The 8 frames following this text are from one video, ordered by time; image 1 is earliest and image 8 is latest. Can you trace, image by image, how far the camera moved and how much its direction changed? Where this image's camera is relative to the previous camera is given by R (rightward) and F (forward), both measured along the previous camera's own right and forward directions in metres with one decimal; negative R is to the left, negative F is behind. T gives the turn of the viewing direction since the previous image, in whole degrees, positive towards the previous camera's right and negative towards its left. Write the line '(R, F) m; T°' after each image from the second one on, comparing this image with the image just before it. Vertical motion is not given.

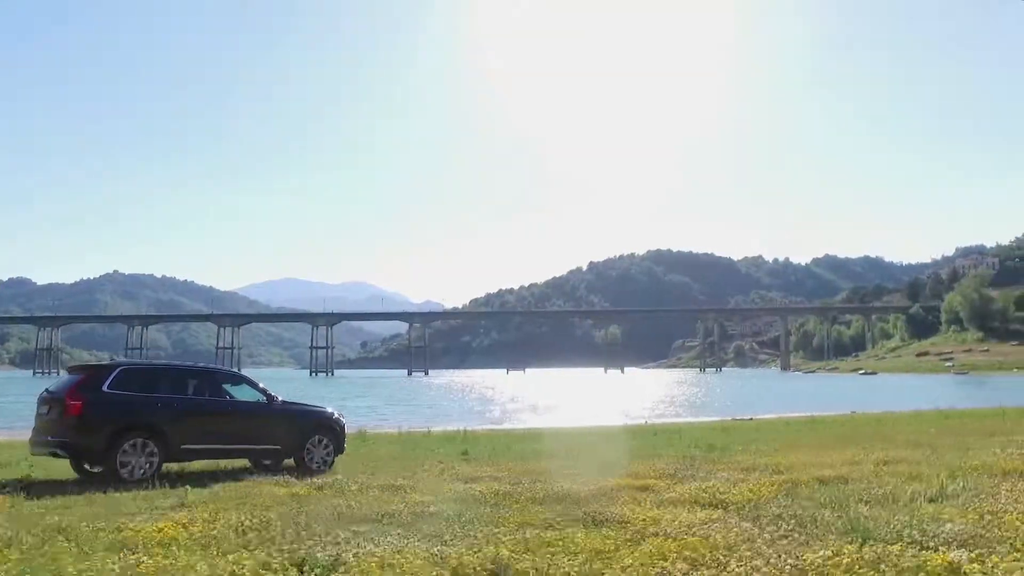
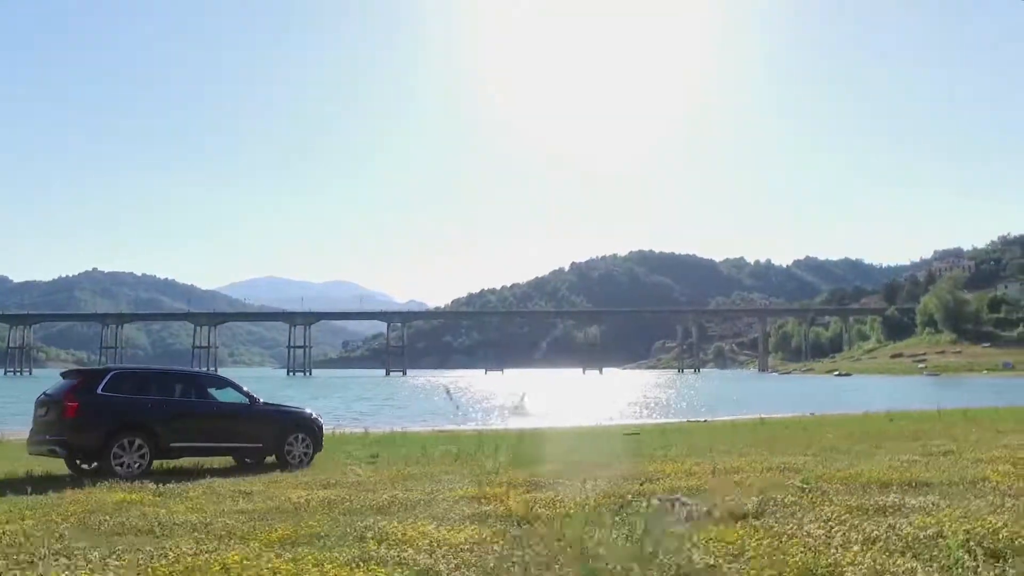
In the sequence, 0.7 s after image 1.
(+0.3, -0.9) m; +1°
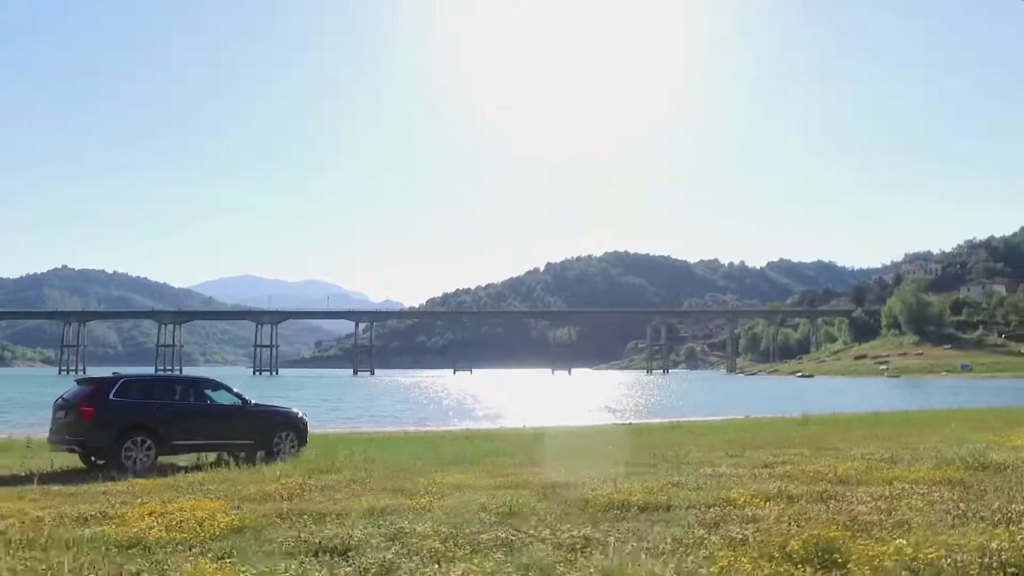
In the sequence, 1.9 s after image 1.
(+0.3, -2.1) m; +2°
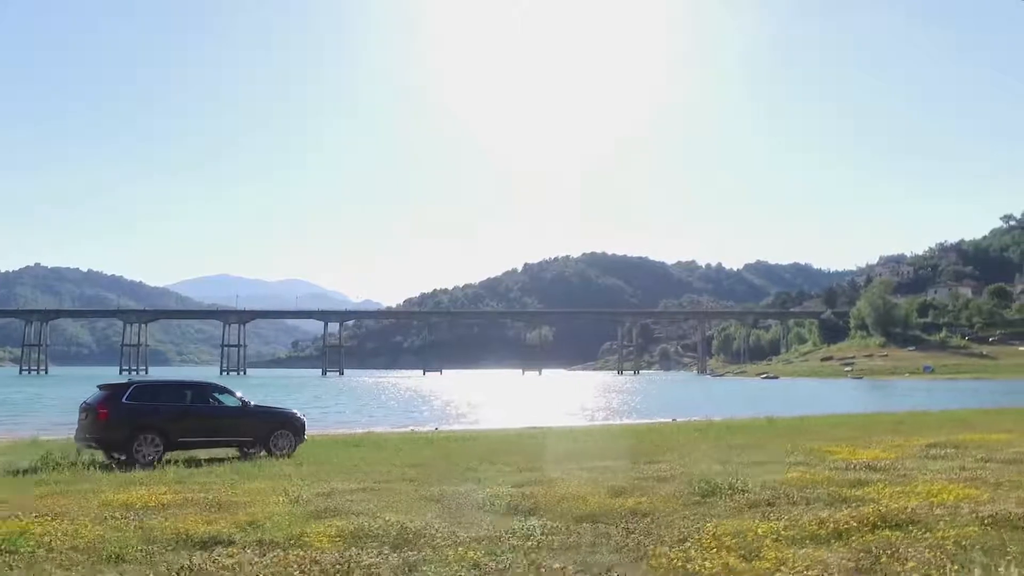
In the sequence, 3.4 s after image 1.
(+0.4, -2.7) m; +1°
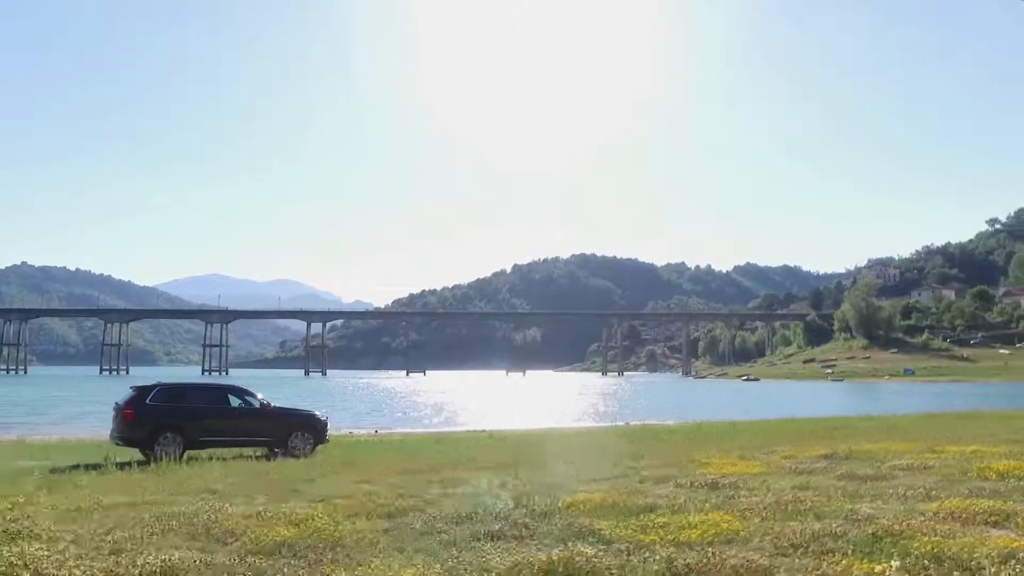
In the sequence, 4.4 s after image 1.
(+0.3, -2.2) m; +1°
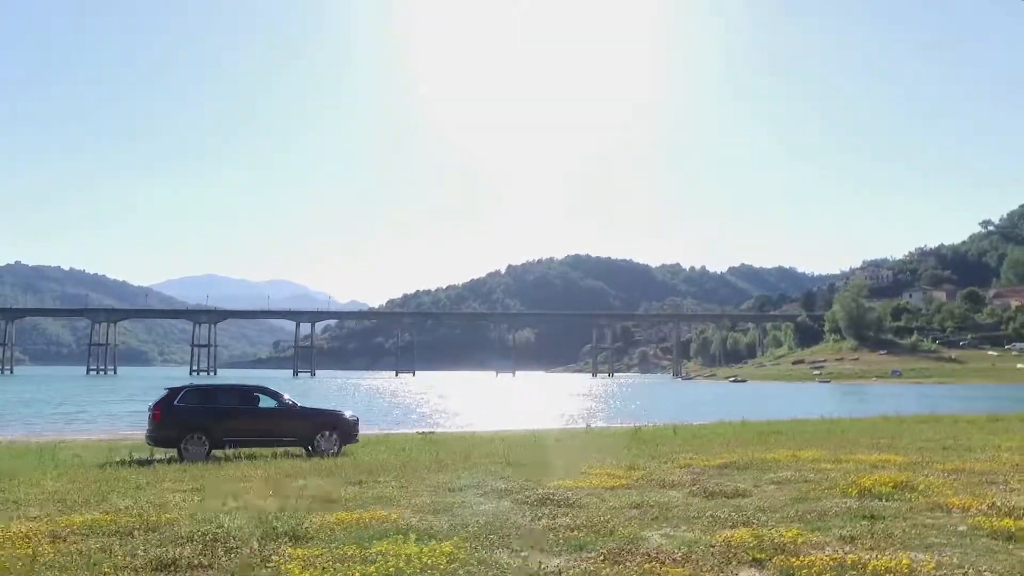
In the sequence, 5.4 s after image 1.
(+0.5, -1.2) m; 0°
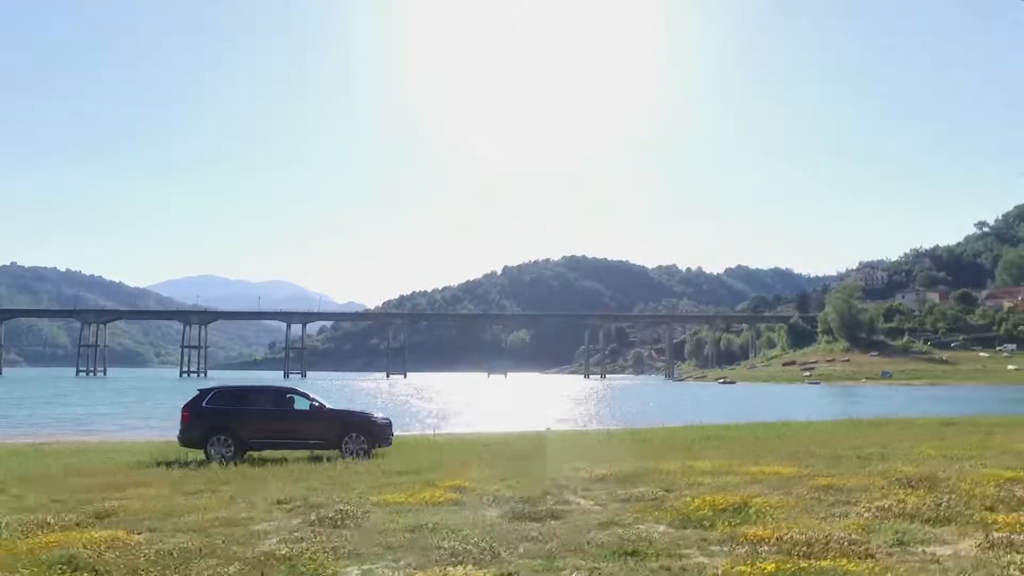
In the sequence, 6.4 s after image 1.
(+0.6, -1.0) m; 0°
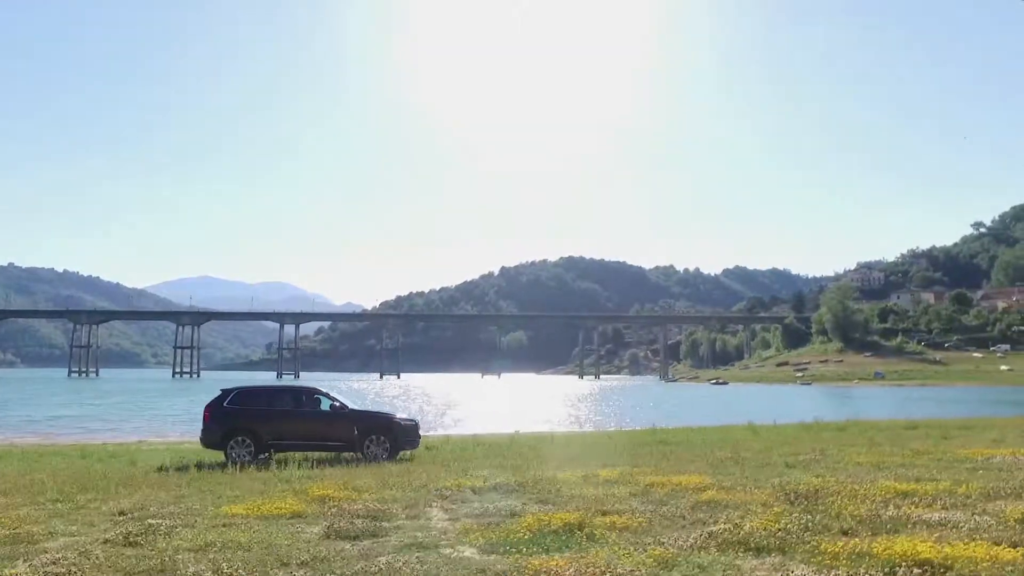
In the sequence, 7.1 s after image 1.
(+0.5, -0.6) m; 0°
